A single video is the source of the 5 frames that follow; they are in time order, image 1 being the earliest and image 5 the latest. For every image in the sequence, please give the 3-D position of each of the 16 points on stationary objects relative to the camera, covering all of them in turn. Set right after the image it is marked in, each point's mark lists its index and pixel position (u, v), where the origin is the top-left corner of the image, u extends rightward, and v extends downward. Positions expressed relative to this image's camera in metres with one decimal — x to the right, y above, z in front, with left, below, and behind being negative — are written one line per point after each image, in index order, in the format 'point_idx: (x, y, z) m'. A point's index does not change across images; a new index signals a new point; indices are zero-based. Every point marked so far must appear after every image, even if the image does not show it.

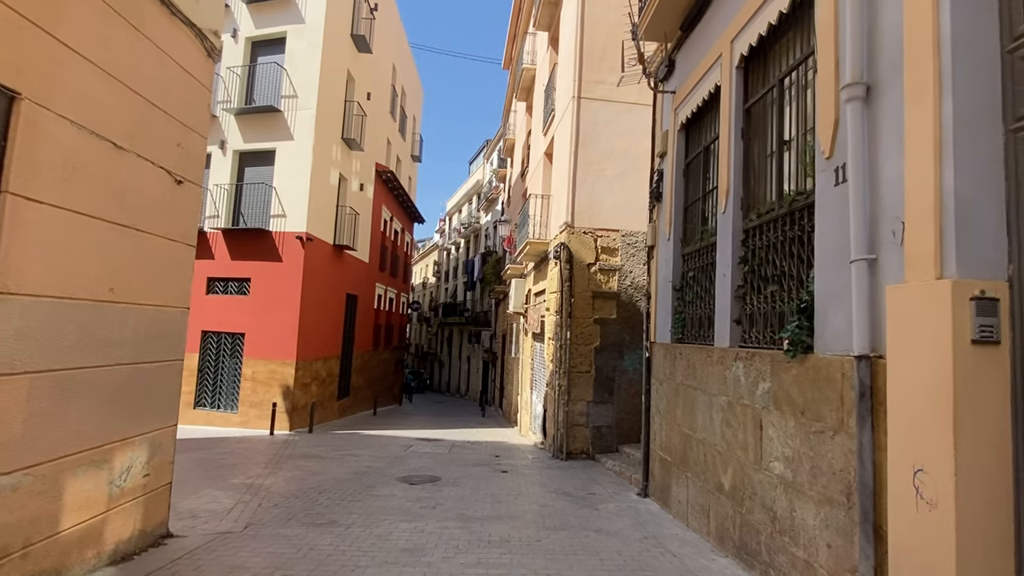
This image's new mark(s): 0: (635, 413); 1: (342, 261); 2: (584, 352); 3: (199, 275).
0: (+2.4, -2.4, +10.5) m
1: (-5.7, +0.9, +18.0) m
2: (+1.4, -1.3, +10.5) m
3: (-9.0, +0.4, +15.7) m
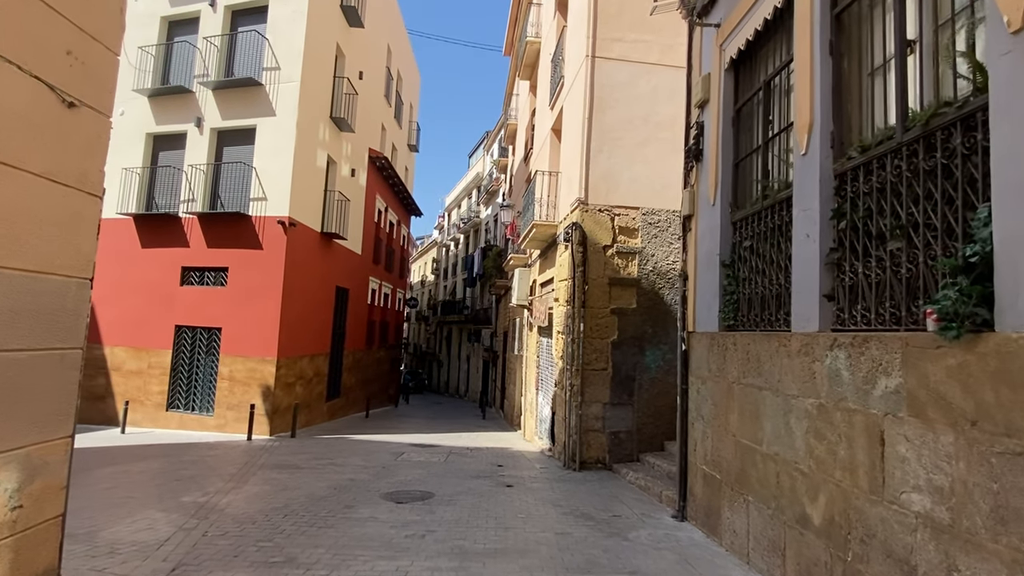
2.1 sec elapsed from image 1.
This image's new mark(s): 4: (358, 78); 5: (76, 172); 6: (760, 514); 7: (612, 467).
0: (+2.5, -2.2, +9.2) m
1: (-5.6, +1.2, +16.7) m
2: (+1.5, -1.0, +9.2) m
3: (-8.9, +0.6, +14.3) m
4: (-5.2, +7.1, +18.4) m
5: (-3.0, +0.8, +3.8) m
6: (+2.1, -1.9, +4.5) m
7: (+1.6, -3.0, +8.9) m
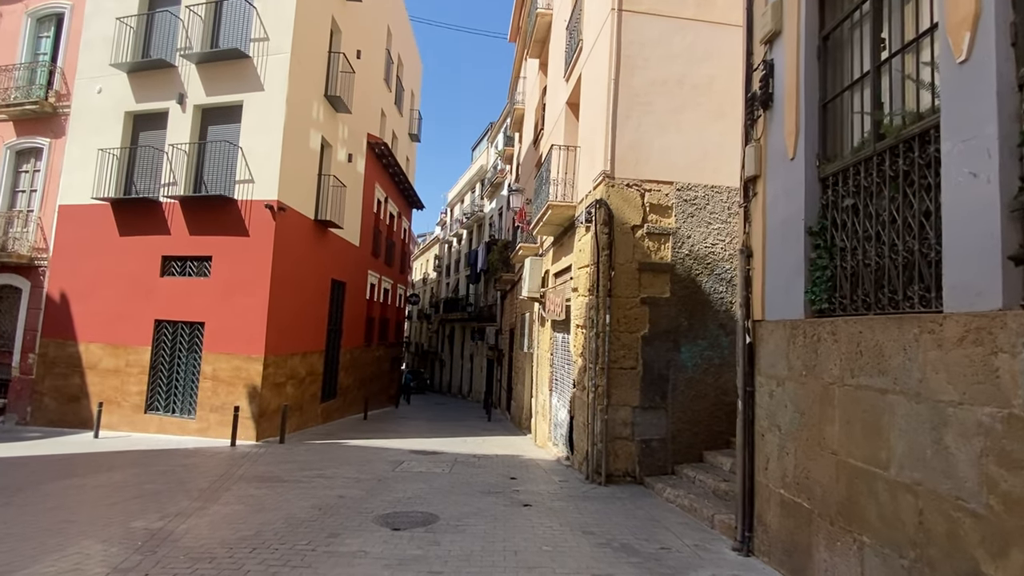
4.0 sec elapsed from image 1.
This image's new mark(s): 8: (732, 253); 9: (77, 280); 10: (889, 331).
0: (+2.7, -2.0, +8.0) m
1: (-5.3, +1.4, +15.5) m
2: (+1.7, -0.8, +8.0) m
3: (-8.7, +0.8, +13.1) m
4: (-4.9, +7.3, +17.2) m
5: (-2.8, +1.0, +2.6) m
6: (+2.3, -1.7, +3.3) m
7: (+1.9, -2.8, +7.7) m
8: (+3.3, +0.5, +8.3) m
9: (-11.0, +0.2, +13.7) m
10: (+2.3, -0.3, +3.4) m
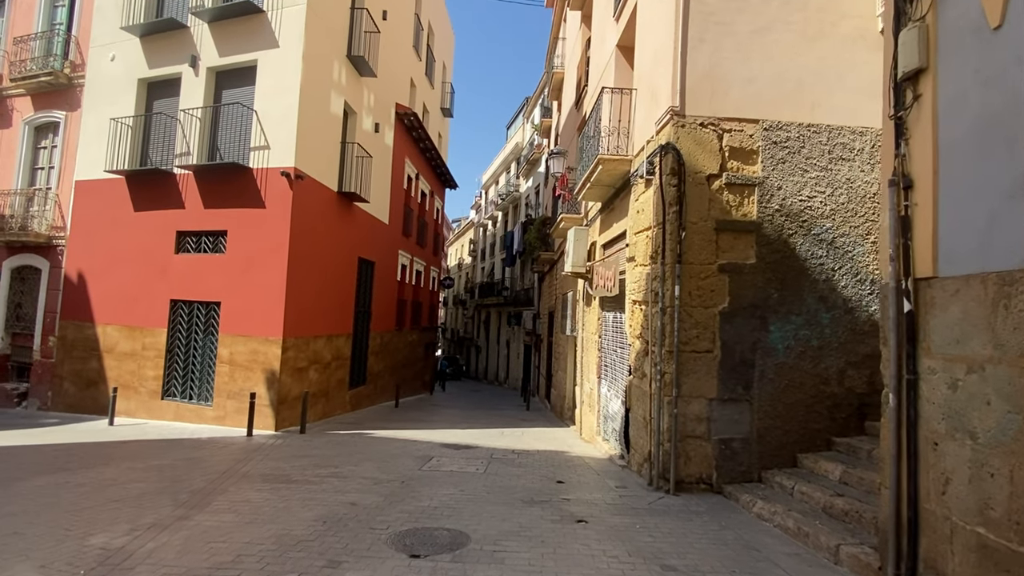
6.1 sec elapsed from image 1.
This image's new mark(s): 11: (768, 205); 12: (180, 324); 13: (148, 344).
0: (+3.3, -1.5, +6.4) m
1: (-4.3, +1.9, +14.4) m
2: (+2.3, -0.4, +6.5) m
3: (-7.8, +1.3, +12.3) m
4: (-3.8, +7.9, +15.9) m
5: (-2.6, +1.3, +1.3) m
6: (+2.5, -1.3, +1.8) m
7: (+2.4, -2.3, +6.3) m
8: (+3.9, +1.0, +6.6) m
9: (-10.0, +0.7, +13.0) m
10: (+2.6, +0.1, +1.8) m
11: (+3.1, +1.0, +6.6) m
12: (-7.4, -0.8, +12.1) m
13: (-8.1, -1.2, +12.1) m
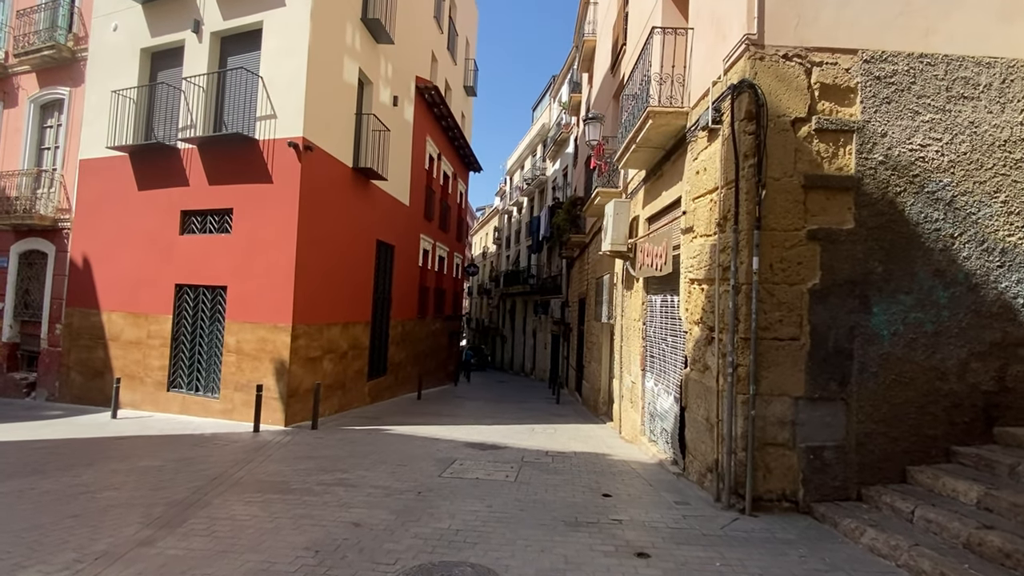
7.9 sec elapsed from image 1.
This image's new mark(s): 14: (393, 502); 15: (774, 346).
0: (+3.6, -1.3, +5.1) m
1: (-3.6, +2.3, +13.3) m
2: (+2.6, -0.1, +5.2) m
3: (-7.2, +1.7, +11.4) m
4: (-3.1, +8.3, +14.8) m
5: (-2.5, +1.4, +0.3) m
6: (+2.7, -1.2, +0.5) m
7: (+2.8, -2.1, +5.0) m
8: (+4.3, +1.3, +5.3) m
9: (-9.4, +1.0, +12.3) m
10: (+2.7, +0.2, +0.5) m
11: (+3.4, +1.3, +5.2) m
12: (-6.8, -0.5, +11.3) m
13: (-7.5, -0.9, +11.3) m
14: (-1.2, -2.1, +5.3) m
15: (+2.5, -0.6, +5.2) m
